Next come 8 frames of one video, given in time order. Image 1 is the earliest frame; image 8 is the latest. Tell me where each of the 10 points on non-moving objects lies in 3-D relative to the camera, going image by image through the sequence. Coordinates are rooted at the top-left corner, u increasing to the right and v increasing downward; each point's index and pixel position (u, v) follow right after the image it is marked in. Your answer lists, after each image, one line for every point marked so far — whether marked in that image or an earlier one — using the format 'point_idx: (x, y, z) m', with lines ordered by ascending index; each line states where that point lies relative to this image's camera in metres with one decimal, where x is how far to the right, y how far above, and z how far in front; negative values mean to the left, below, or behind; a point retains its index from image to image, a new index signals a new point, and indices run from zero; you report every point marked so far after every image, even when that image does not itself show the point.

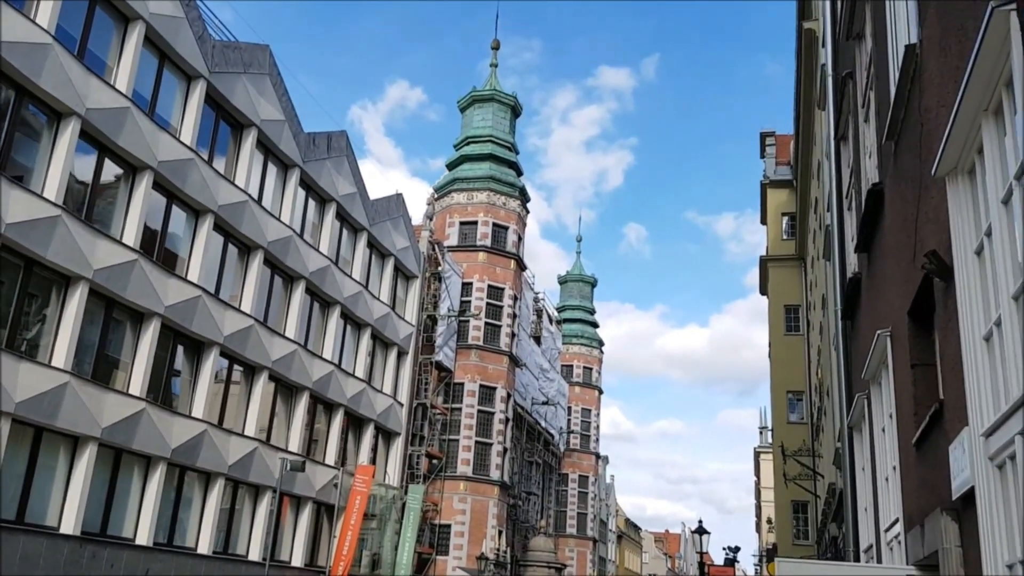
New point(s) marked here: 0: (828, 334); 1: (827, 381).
0: (+6.5, -0.9, +18.8) m
1: (+6.5, -1.9, +18.6) m
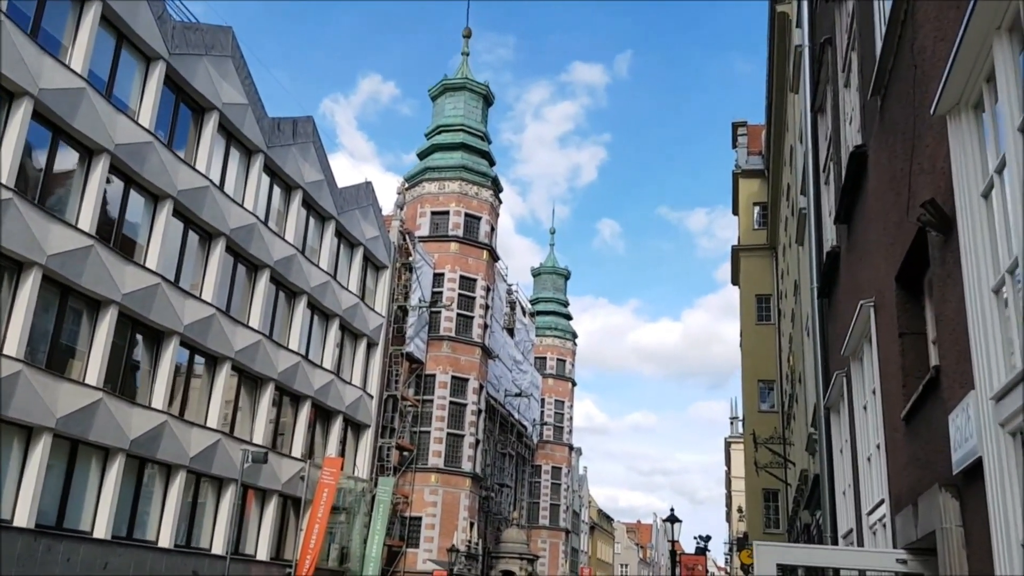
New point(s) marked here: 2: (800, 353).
0: (+5.9, -0.6, +18.5) m
1: (+5.9, -1.6, +18.4) m
2: (+5.9, -1.3, +18.5) m
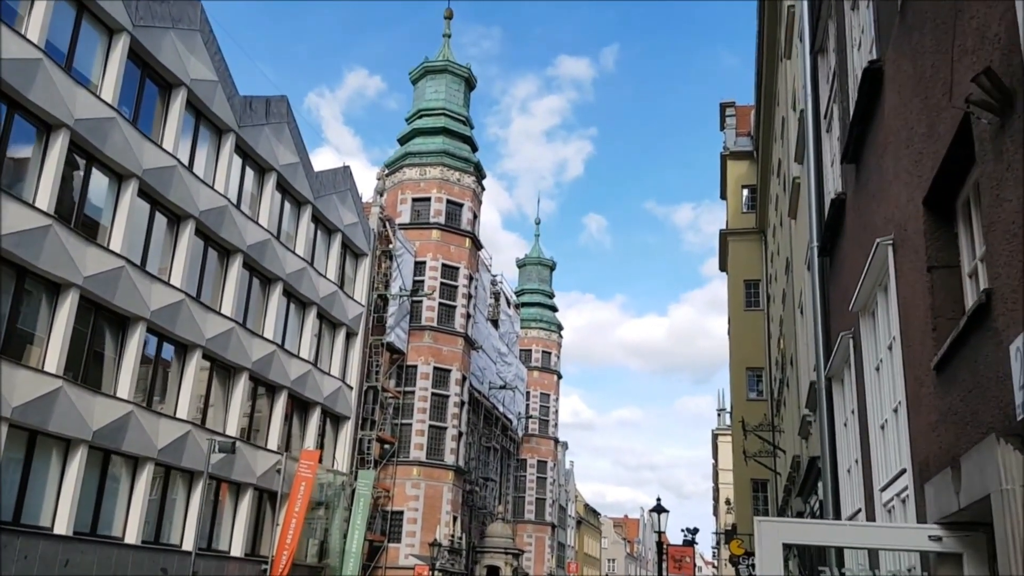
0: (+5.5, -0.2, +17.8) m
1: (+5.5, -1.2, +17.7) m
2: (+5.5, -0.9, +17.8) m
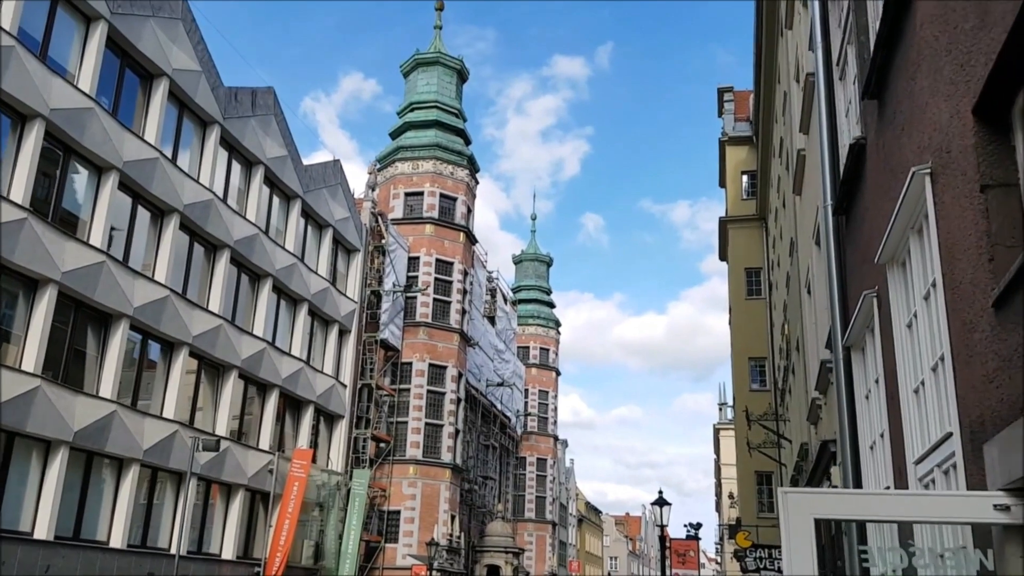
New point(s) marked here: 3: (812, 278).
0: (+5.4, +0.1, +17.2) m
1: (+5.3, -0.9, +17.1) m
2: (+5.3, -0.6, +17.1) m
3: (+4.2, +0.1, +12.6) m
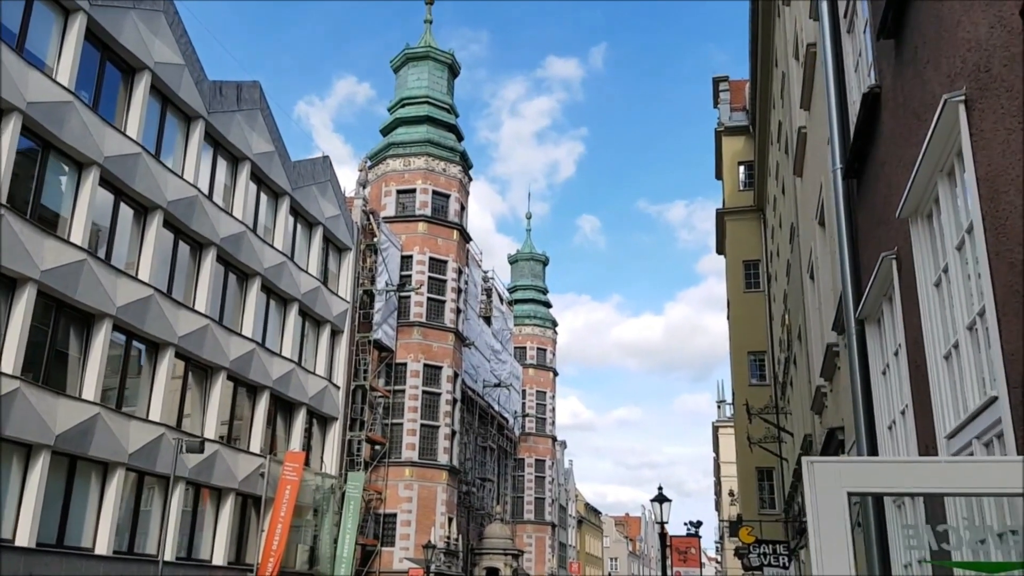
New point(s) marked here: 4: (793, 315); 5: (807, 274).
0: (+5.2, +0.3, +16.7) m
1: (+5.2, -0.7, +16.5) m
2: (+5.2, -0.4, +16.6) m
3: (+4.0, +0.4, +12.1) m
4: (+5.3, -0.5, +17.1) m
5: (+4.4, +0.2, +13.5) m
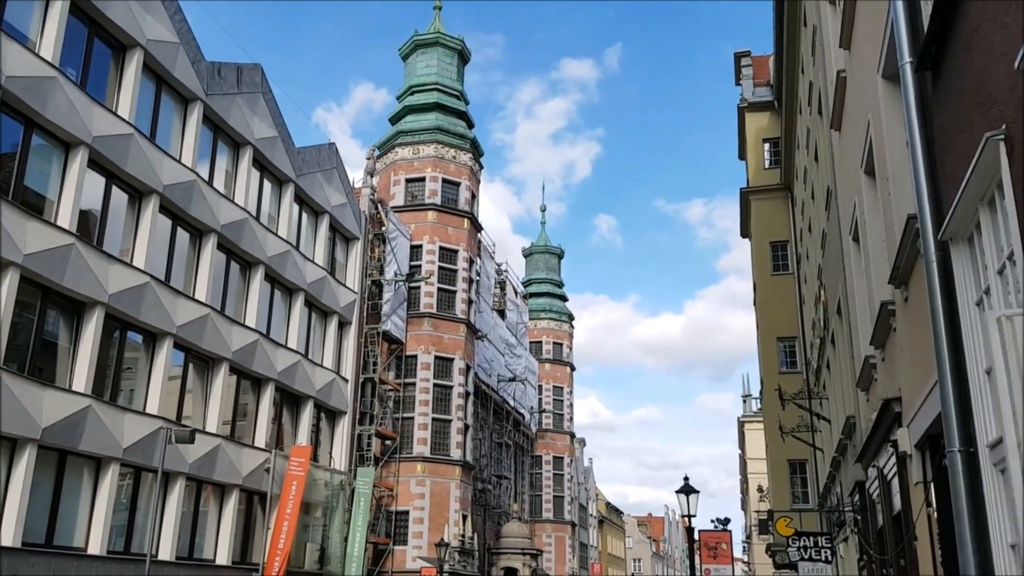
0: (+5.4, +0.8, +15.5) m
1: (+5.4, -0.2, +15.3) m
2: (+5.4, +0.1, +15.4) m
3: (+4.1, +0.8, +10.9) m
4: (+5.5, 0.0, +15.9) m
5: (+4.5, +0.7, +12.2) m
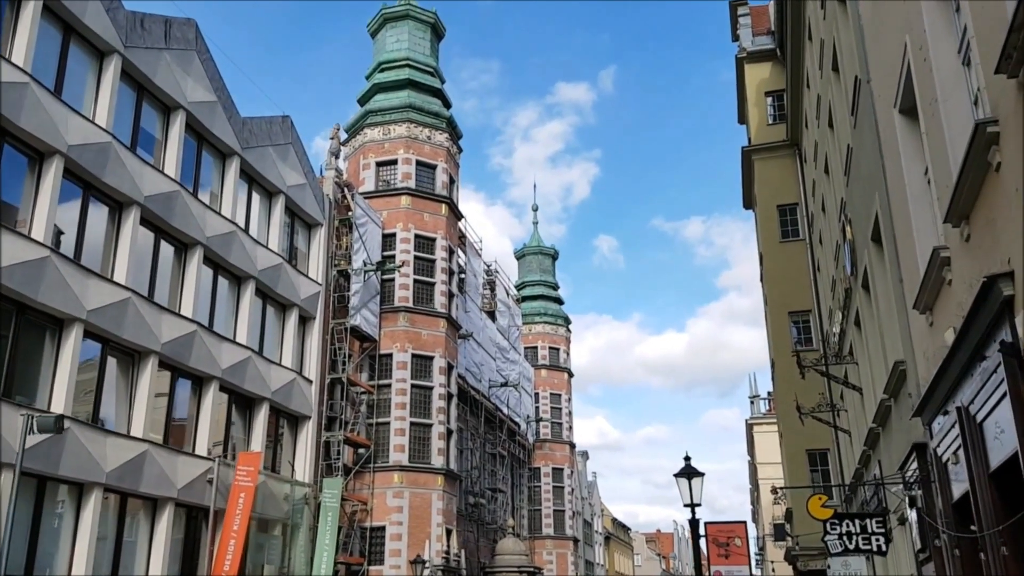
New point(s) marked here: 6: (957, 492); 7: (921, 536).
0: (+4.7, +1.8, +12.4) m
1: (+4.7, +0.8, +12.2) m
2: (+4.7, +1.1, +12.3) m
3: (+3.4, +1.9, +7.8) m
4: (+4.8, +0.9, +12.7) m
5: (+3.8, +1.7, +9.2) m
6: (+4.0, -1.9, +8.2) m
7: (+4.4, -2.7, +9.7) m
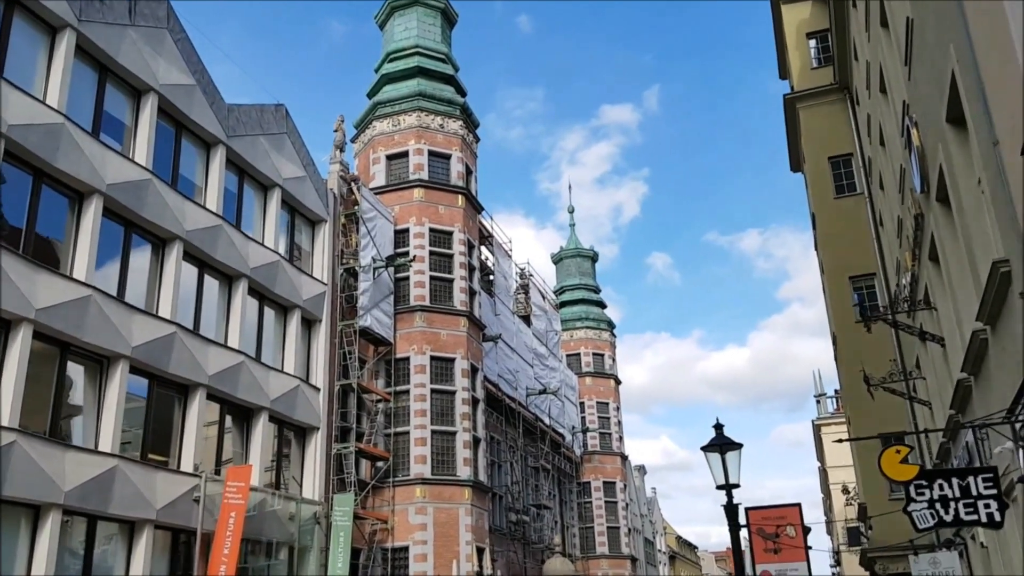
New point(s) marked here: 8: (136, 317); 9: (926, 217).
0: (+4.3, +2.7, +9.6) m
1: (+4.3, +1.7, +9.4) m
2: (+4.3, +2.0, +9.5) m
3: (+2.7, +2.9, +5.1) m
4: (+4.5, +1.9, +9.9) m
5: (+3.2, +2.7, +6.4) m
6: (+3.5, -0.9, +5.3) m
7: (+4.1, -1.7, +6.9) m
8: (-7.6, -0.6, +18.6) m
9: (+5.1, +0.8, +11.1) m
